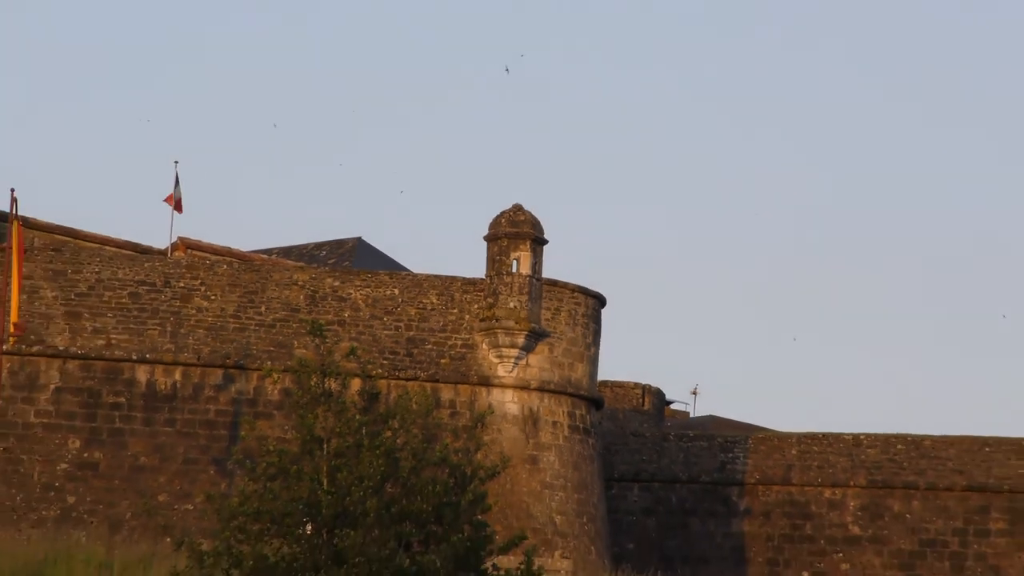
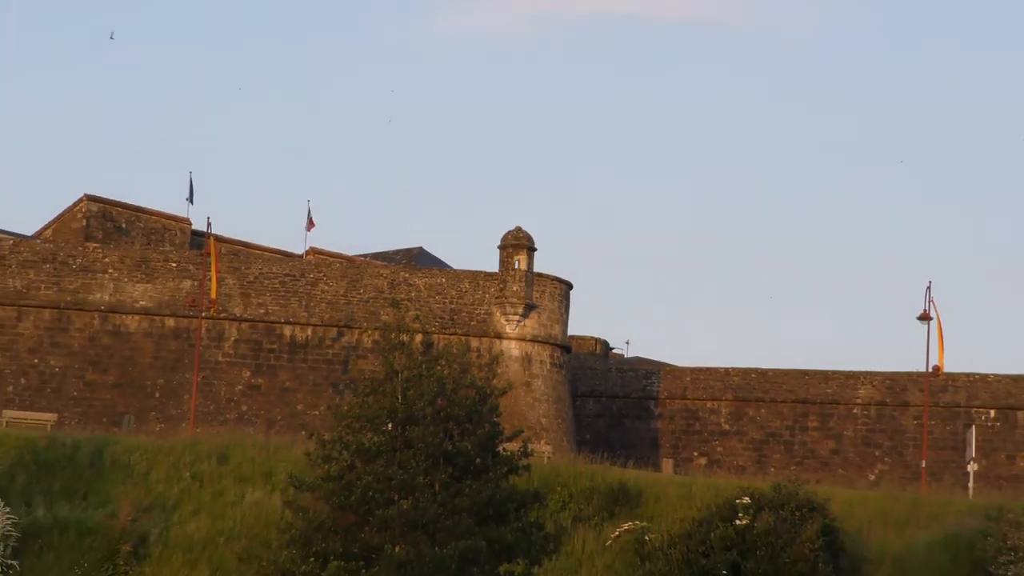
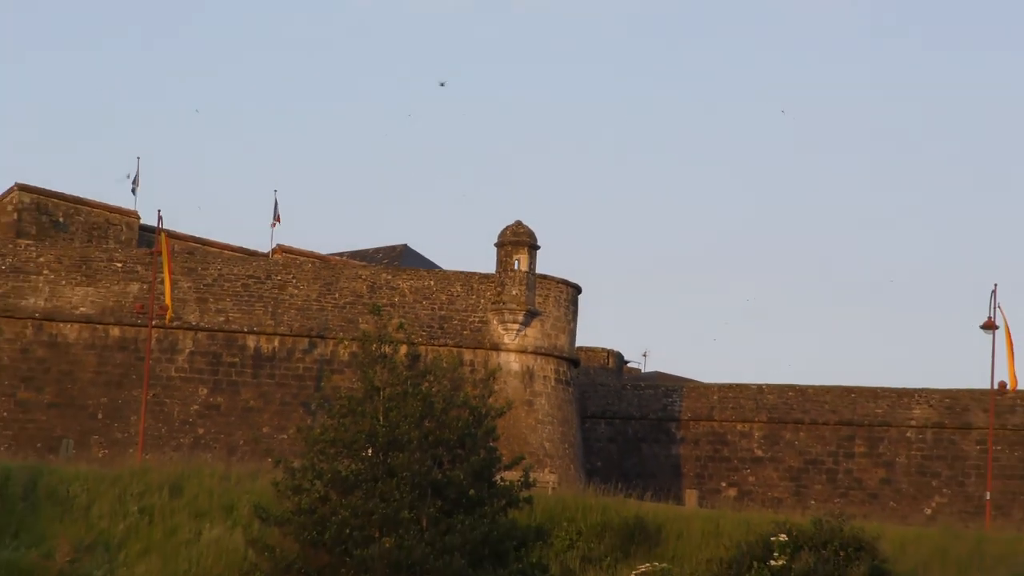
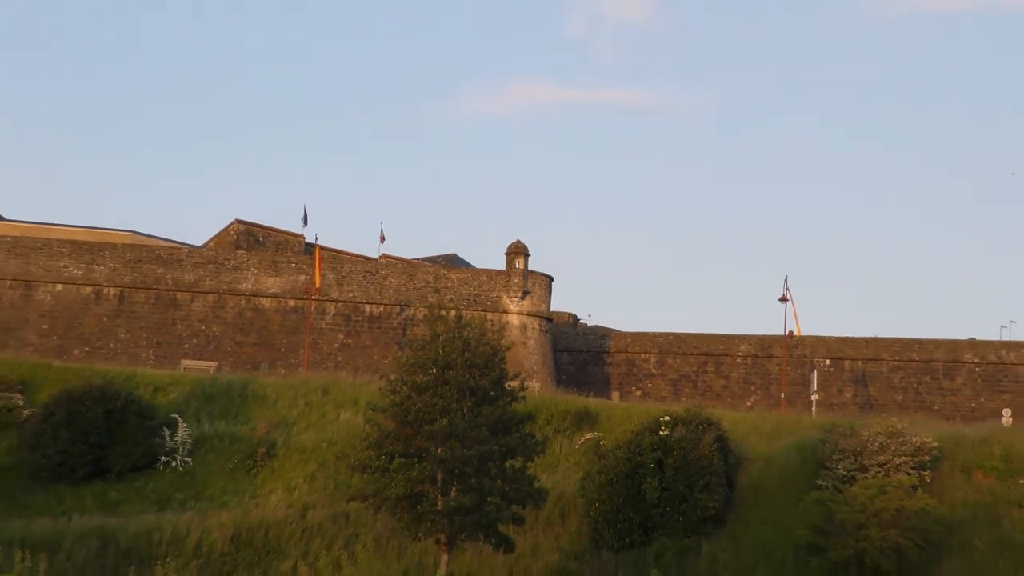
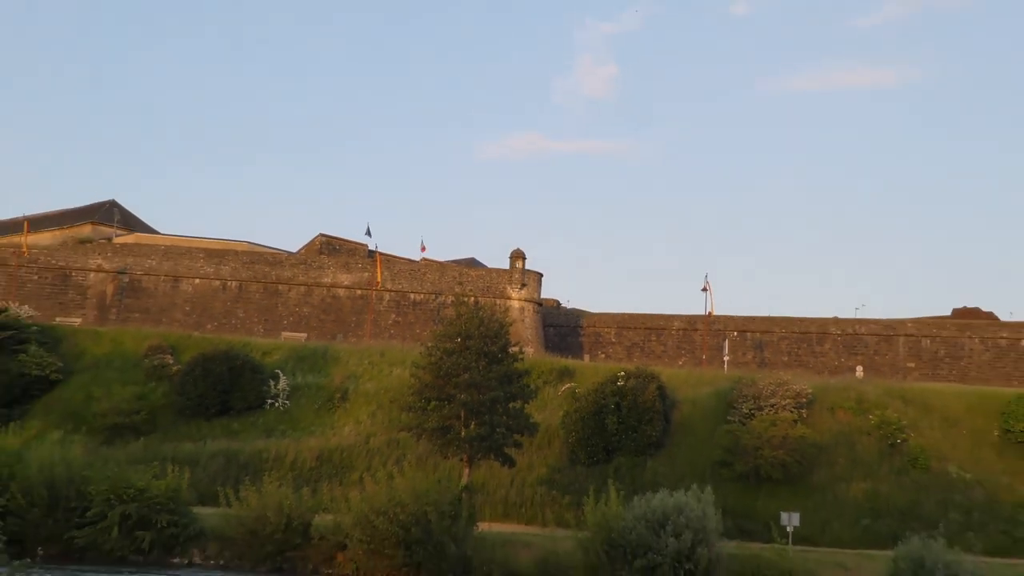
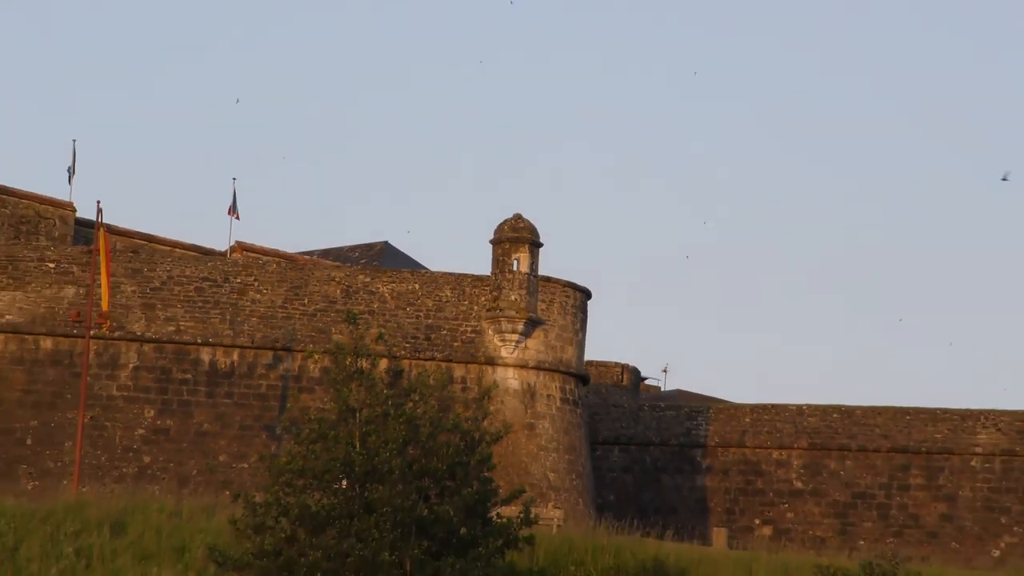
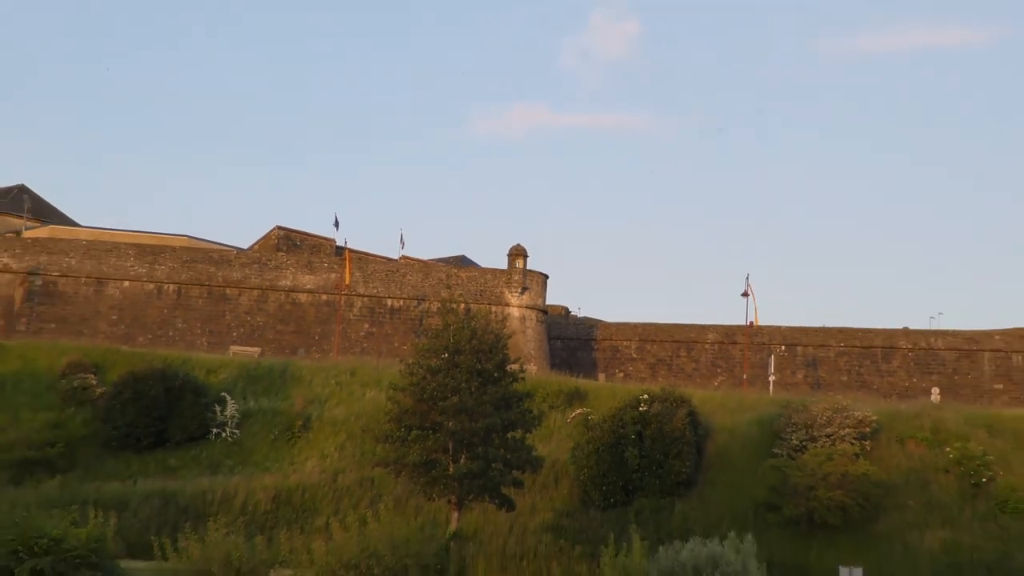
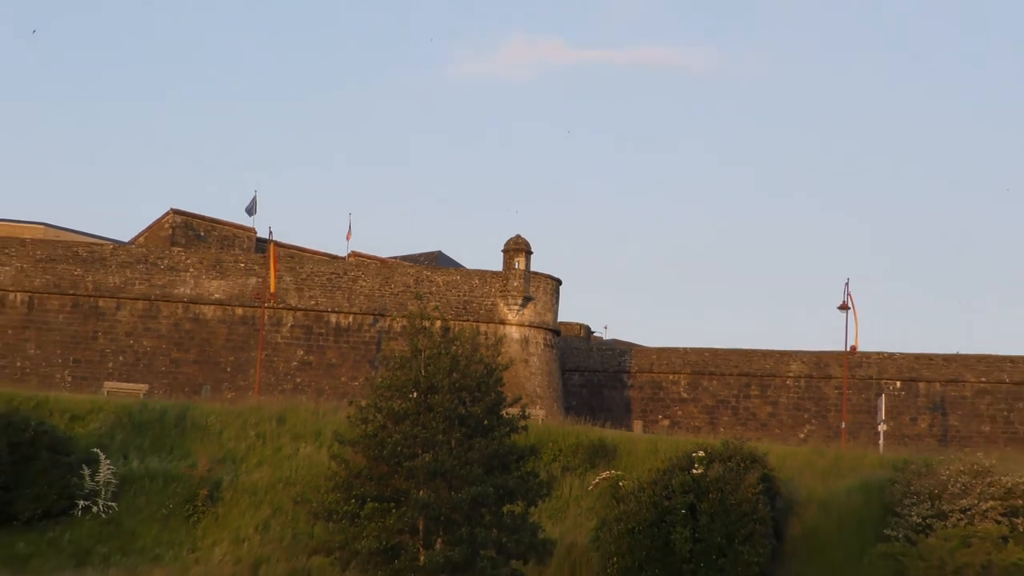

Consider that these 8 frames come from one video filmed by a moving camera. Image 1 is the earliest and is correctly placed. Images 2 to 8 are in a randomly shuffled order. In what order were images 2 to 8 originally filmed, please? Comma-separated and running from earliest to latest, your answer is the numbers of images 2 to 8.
6, 3, 2, 8, 4, 7, 5
